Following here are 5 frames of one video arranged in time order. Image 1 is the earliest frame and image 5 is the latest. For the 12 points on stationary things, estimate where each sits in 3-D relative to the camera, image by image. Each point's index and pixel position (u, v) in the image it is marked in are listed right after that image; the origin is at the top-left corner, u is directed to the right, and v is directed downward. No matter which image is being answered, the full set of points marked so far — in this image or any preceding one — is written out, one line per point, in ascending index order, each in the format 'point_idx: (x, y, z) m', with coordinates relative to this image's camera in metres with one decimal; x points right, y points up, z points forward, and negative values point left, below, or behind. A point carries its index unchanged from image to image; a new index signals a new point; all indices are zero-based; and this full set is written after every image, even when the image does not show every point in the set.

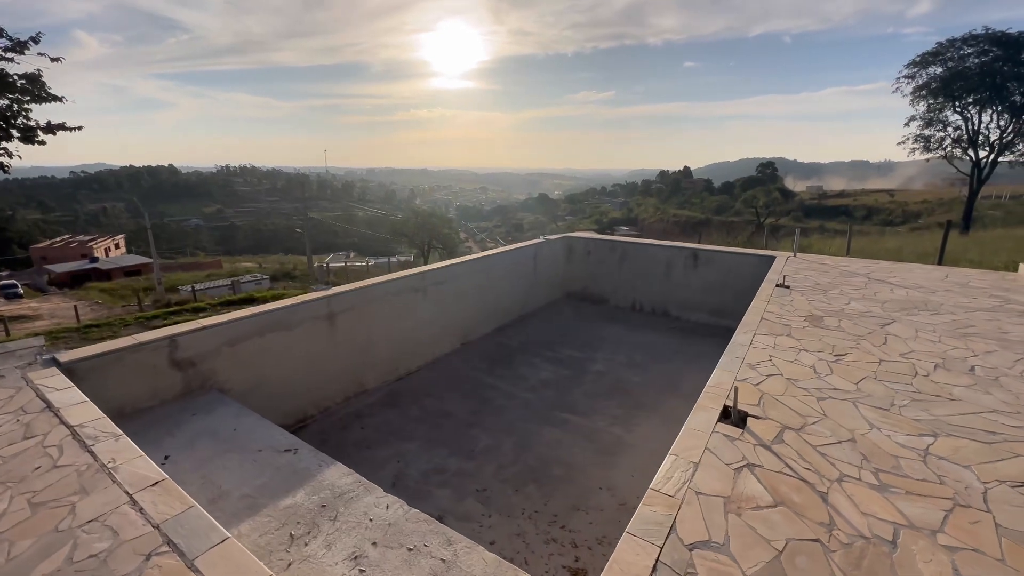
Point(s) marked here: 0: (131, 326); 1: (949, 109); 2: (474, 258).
0: (-7.4, -0.7, +8.8) m
1: (+10.5, +4.4, +10.9) m
2: (-0.4, +0.3, +4.6) m
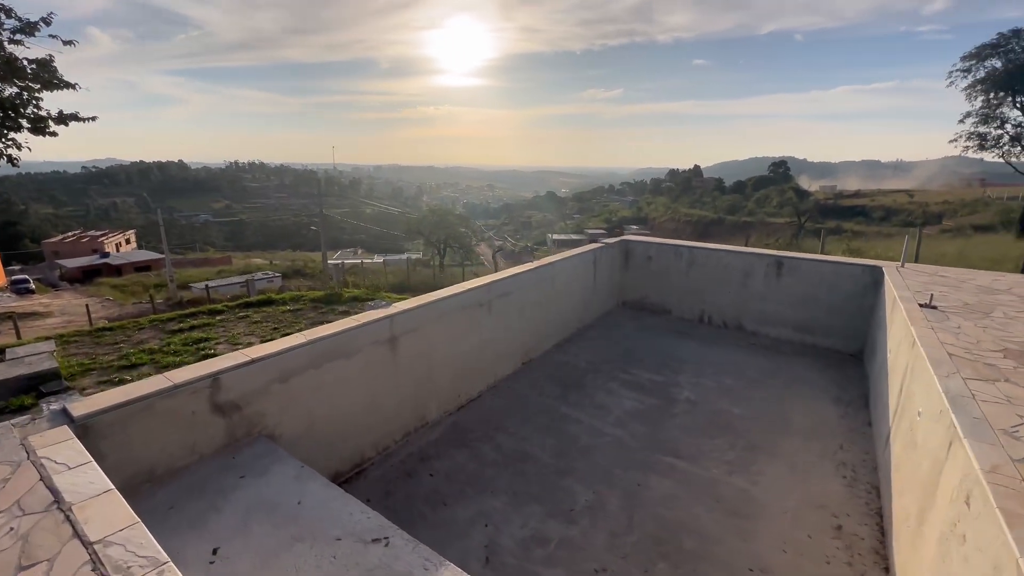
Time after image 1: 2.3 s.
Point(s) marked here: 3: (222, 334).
0: (-6.8, -0.8, +8.3) m
1: (+11.3, +4.2, +10.2) m
2: (+0.2, +0.2, +4.1) m
3: (-5.0, -0.8, +7.8) m
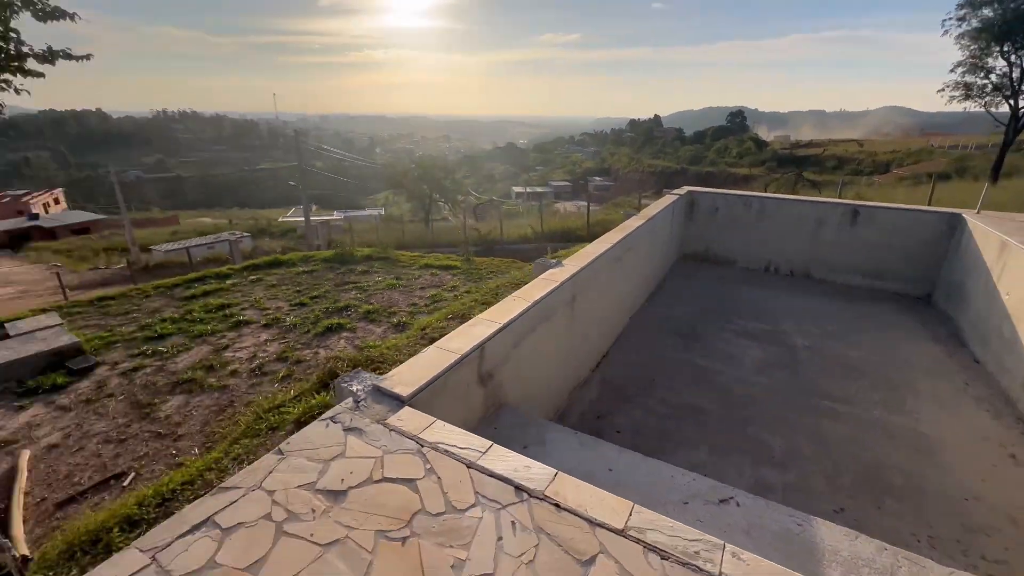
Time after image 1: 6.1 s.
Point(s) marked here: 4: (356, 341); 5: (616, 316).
0: (-6.2, -0.1, +7.7) m
1: (+11.5, +5.6, +10.6) m
2: (+1.2, +0.6, +4.0) m
3: (-4.4, -0.2, +7.3) m
4: (-2.0, -0.7, +5.7) m
5: (+0.8, -0.2, +3.5) m
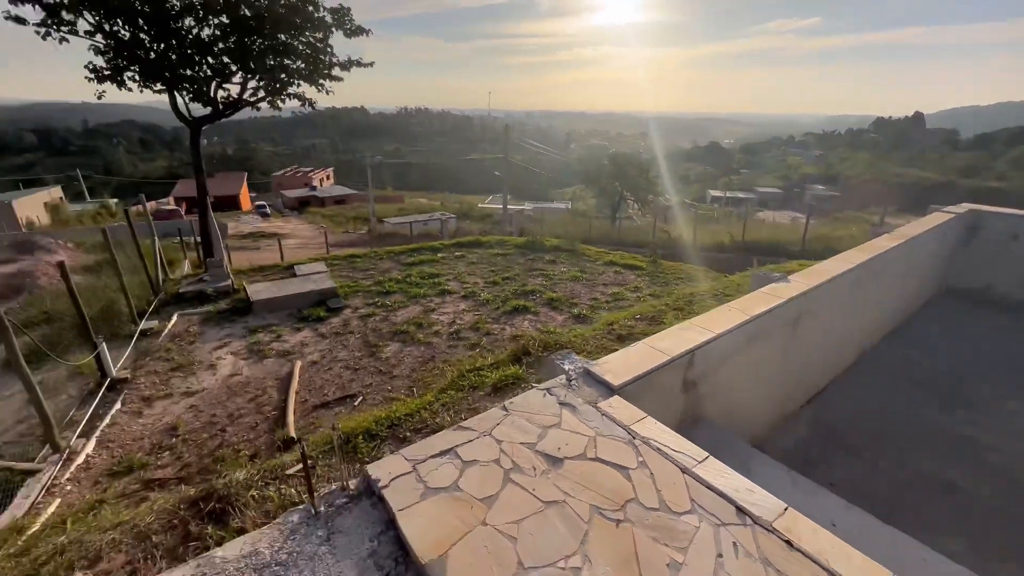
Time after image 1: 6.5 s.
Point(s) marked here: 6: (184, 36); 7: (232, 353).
0: (-2.7, +0.6, +9.4) m
1: (+15.4, +3.6, +5.4) m
2: (+2.8, +0.3, +3.2) m
3: (-1.2, +0.3, +8.4) m
4: (+0.3, -0.5, +6.0) m
5: (+2.2, -0.4, +3.0) m
6: (-4.2, +3.3, +5.8) m
7: (-3.4, -0.8, +5.4) m
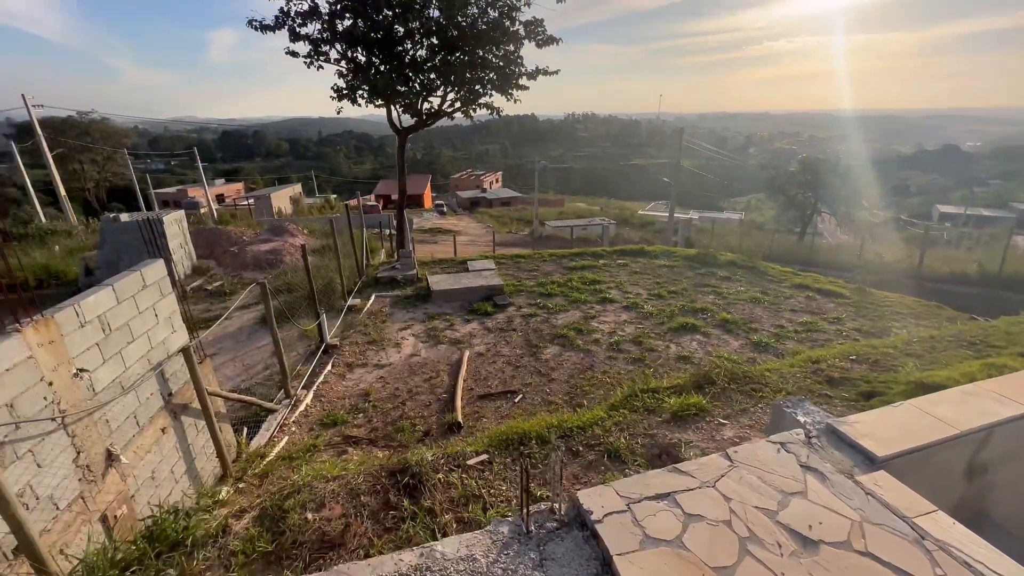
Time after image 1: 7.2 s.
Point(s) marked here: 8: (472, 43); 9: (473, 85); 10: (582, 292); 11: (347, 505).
0: (+0.7, +0.6, +9.6) m
1: (+16.8, +1.9, 0.0) m
2: (+3.9, 0.0, +2.0) m
3: (+1.8, +0.2, +8.2) m
4: (+2.4, -0.7, +5.5) m
5: (+3.2, -0.7, +2.0) m
6: (-1.6, +3.5, +6.7) m
7: (-1.3, -0.6, +6.1) m
8: (-0.6, +3.7, +6.7) m
9: (-0.6, +3.2, +7.1) m
10: (+1.2, -0.1, +7.5) m
11: (-0.7, -1.0, +2.0) m
